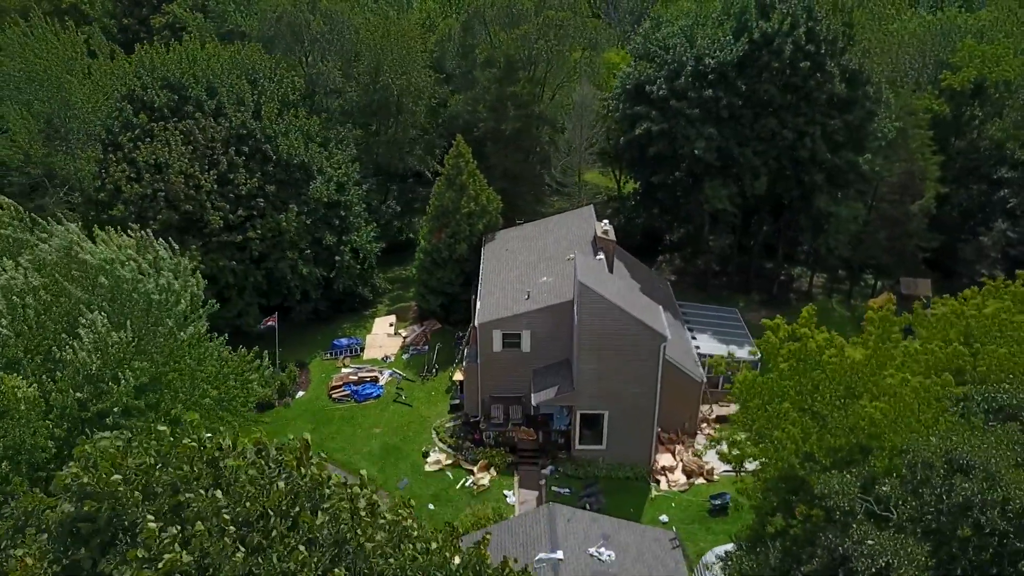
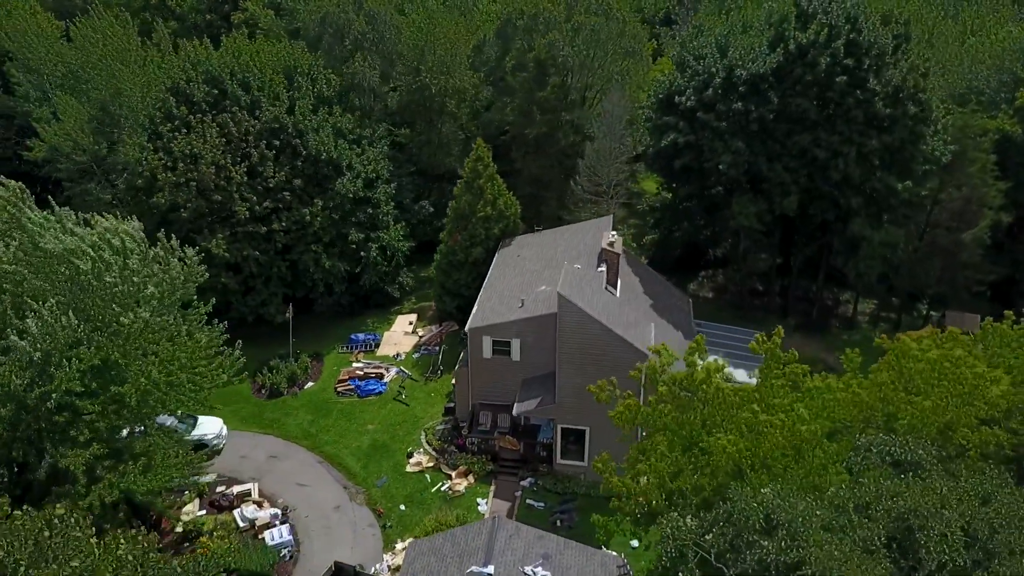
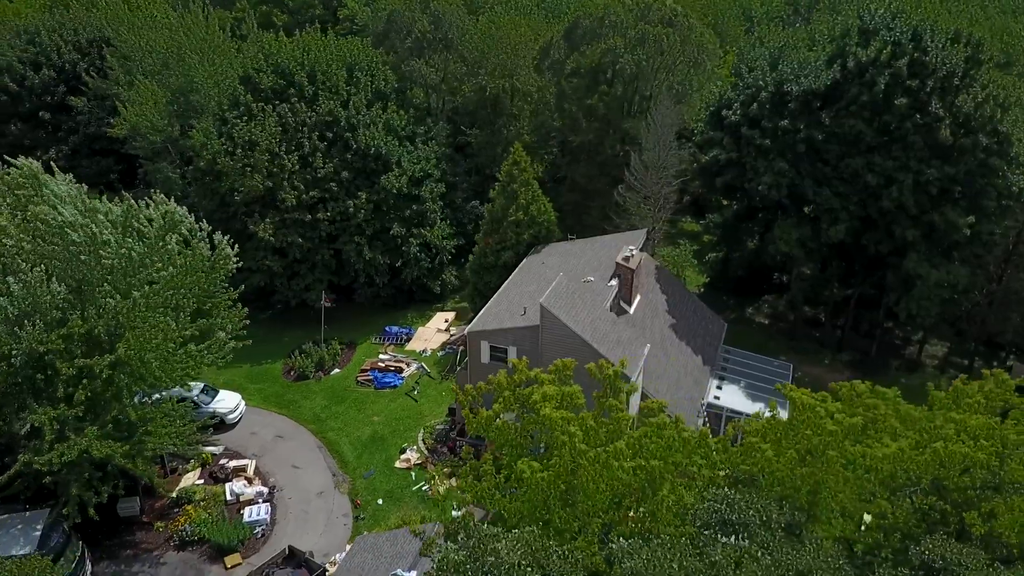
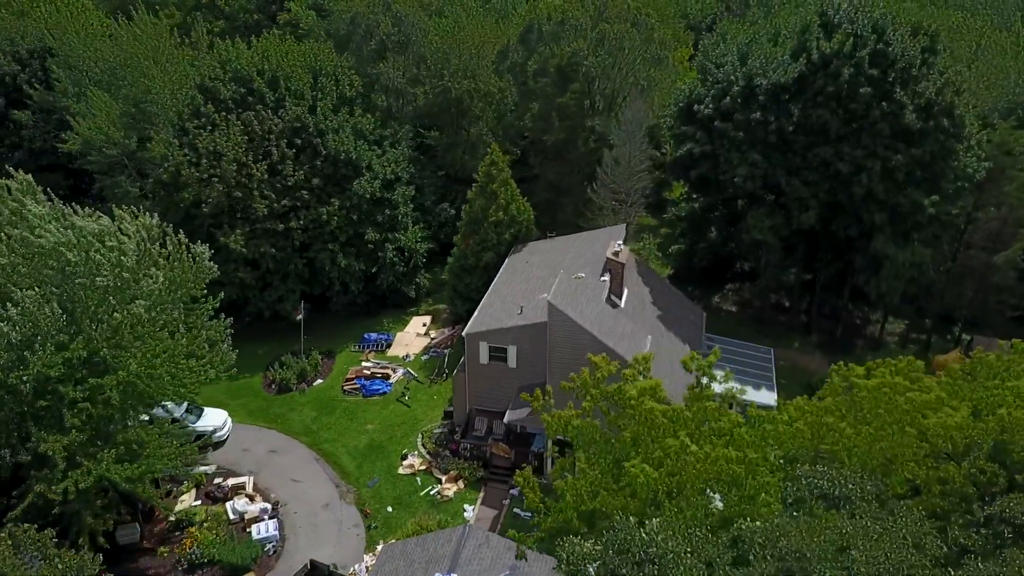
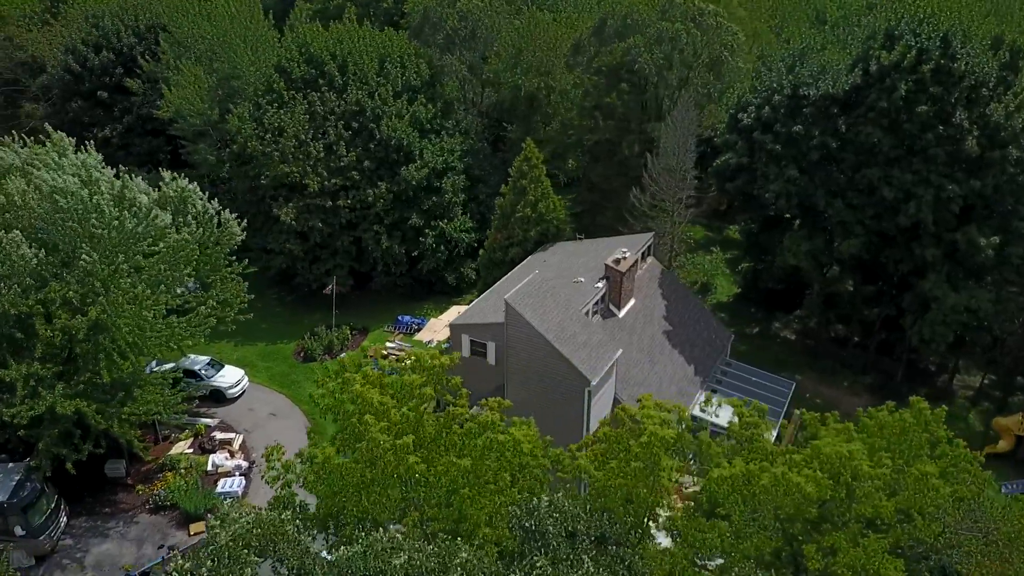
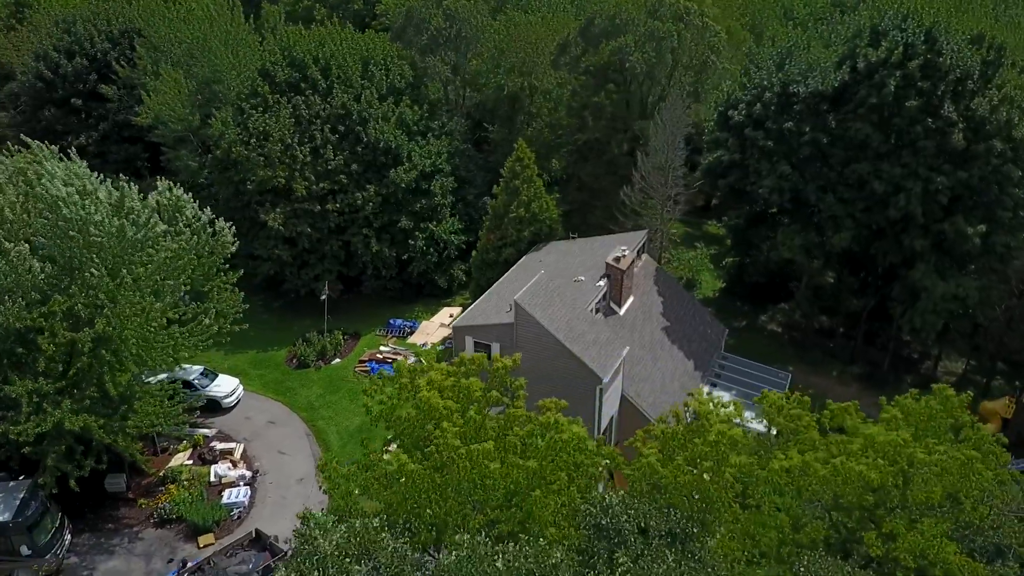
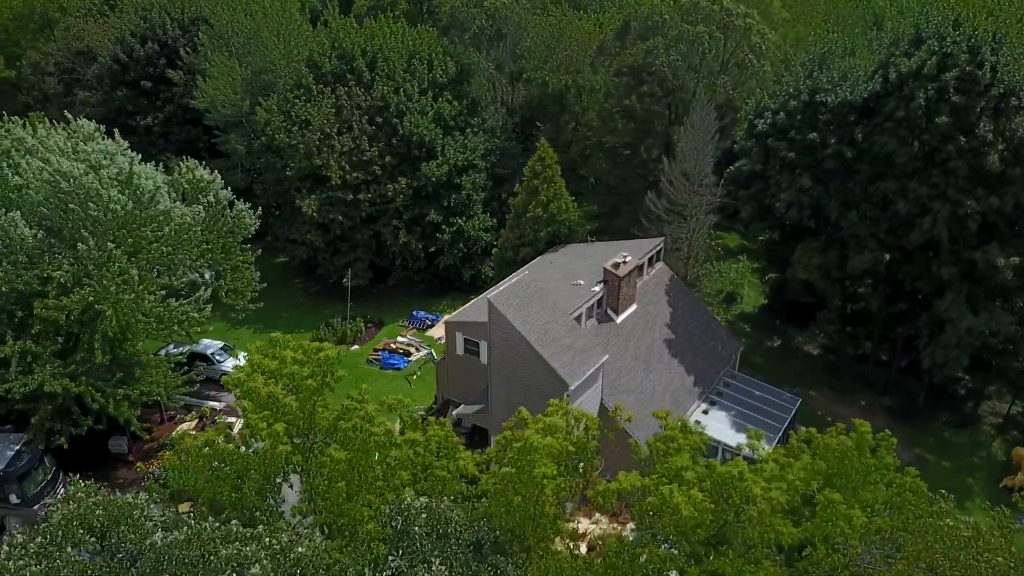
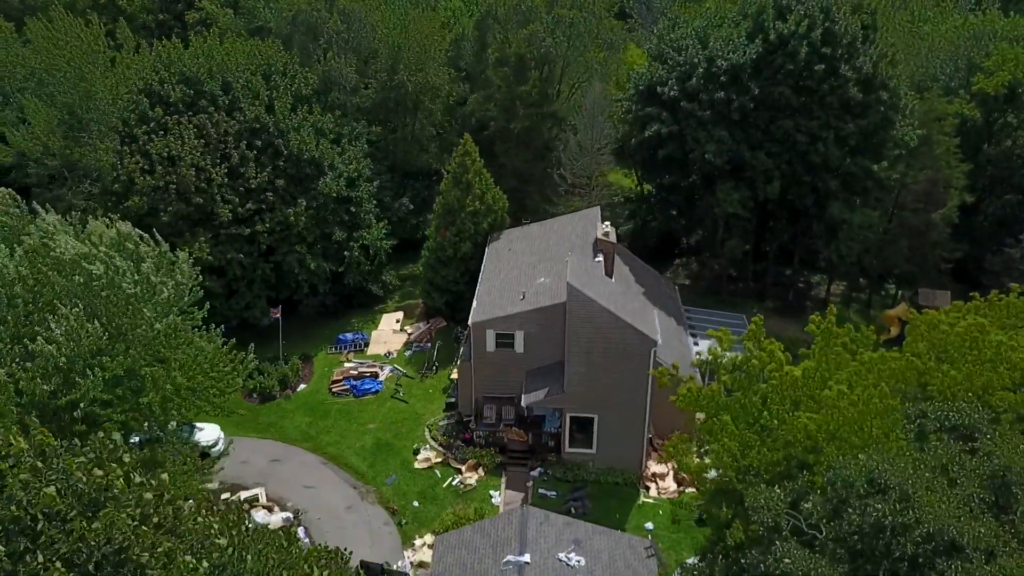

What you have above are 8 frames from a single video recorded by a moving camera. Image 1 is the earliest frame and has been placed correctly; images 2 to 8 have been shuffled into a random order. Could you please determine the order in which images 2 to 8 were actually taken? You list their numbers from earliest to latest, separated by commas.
8, 2, 4, 3, 6, 5, 7
